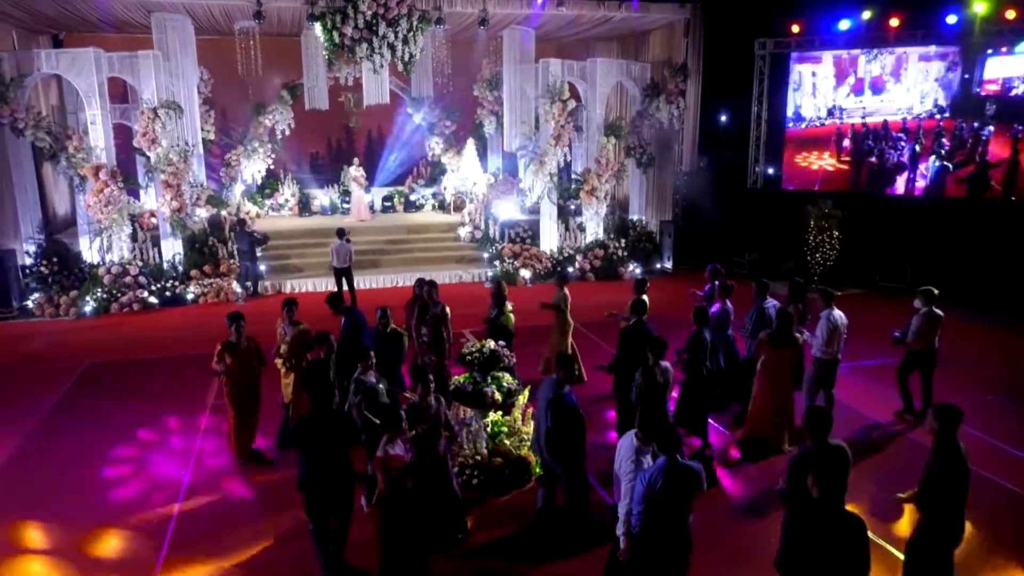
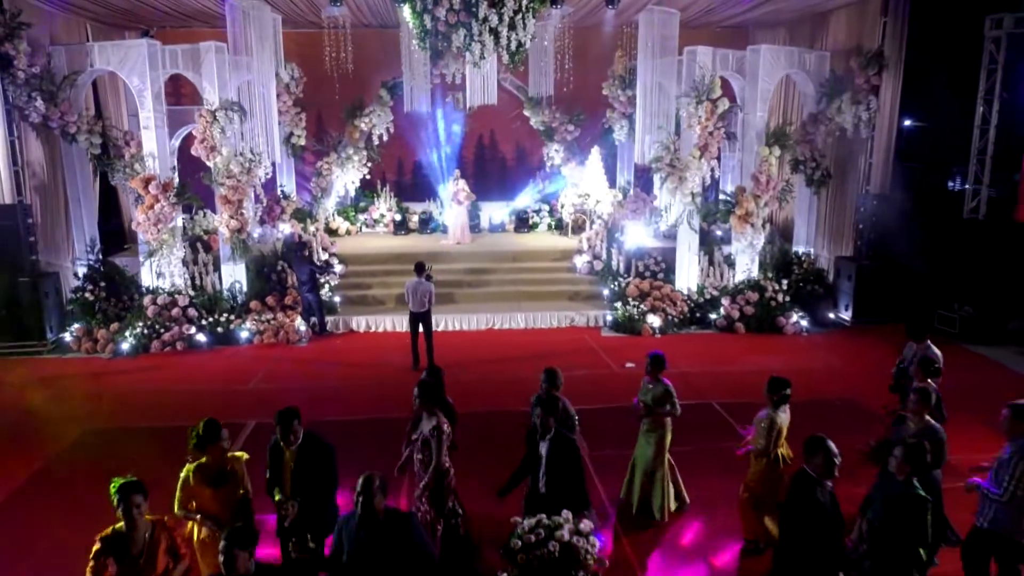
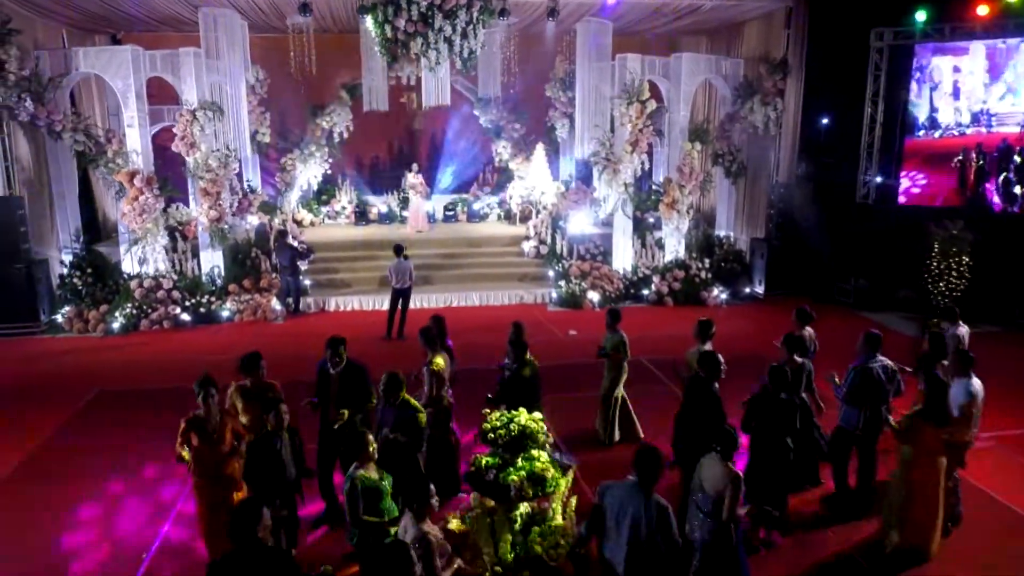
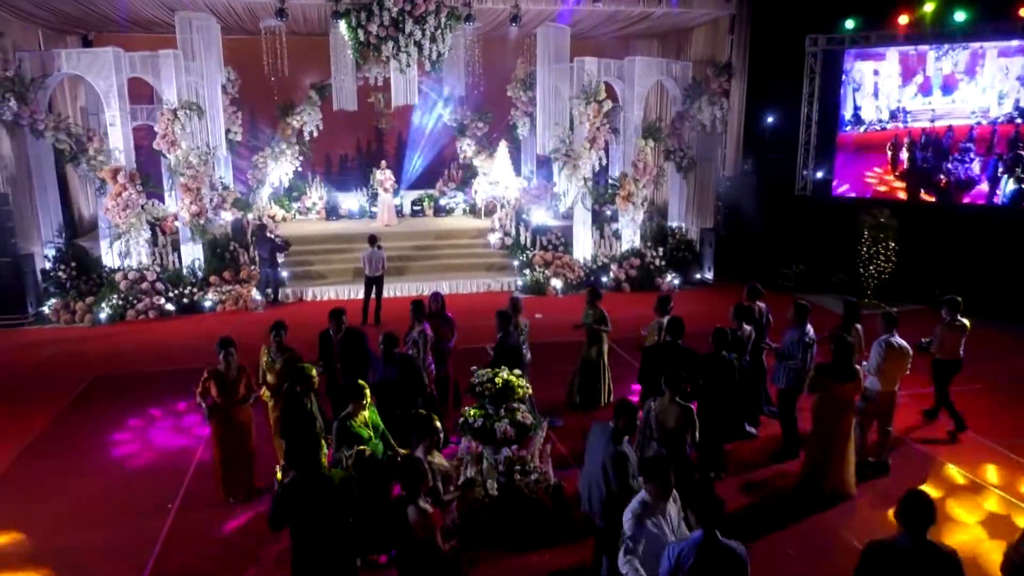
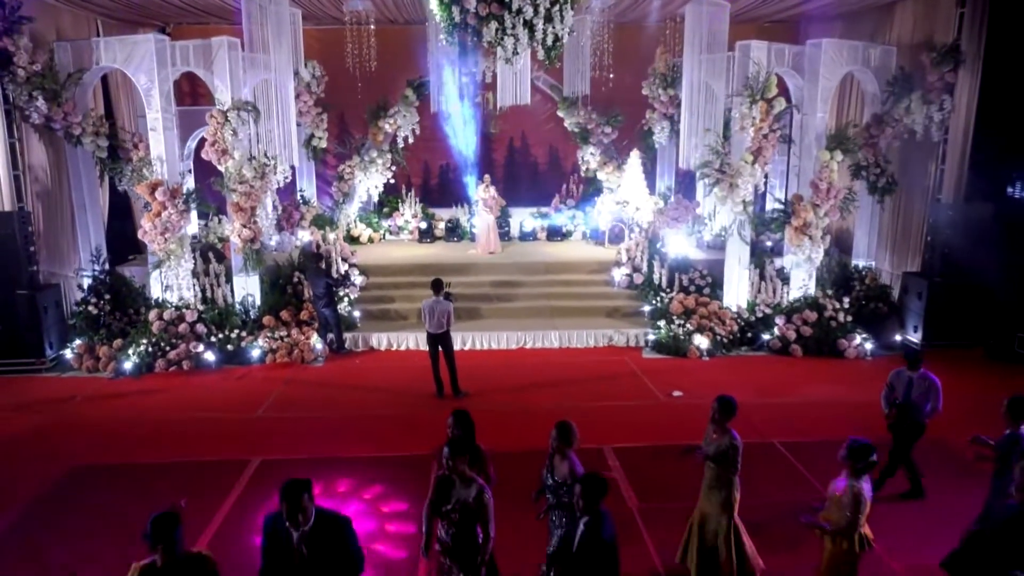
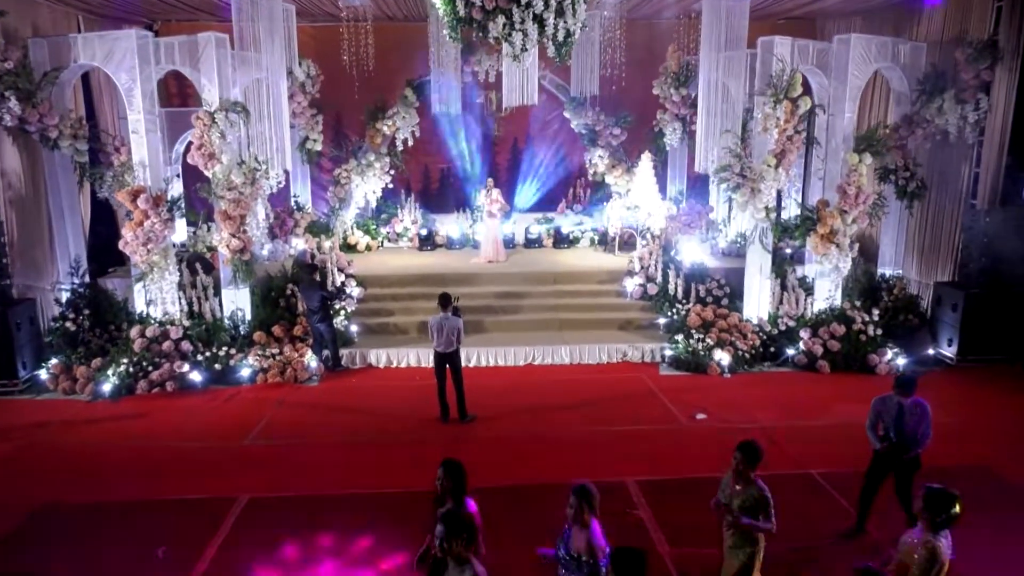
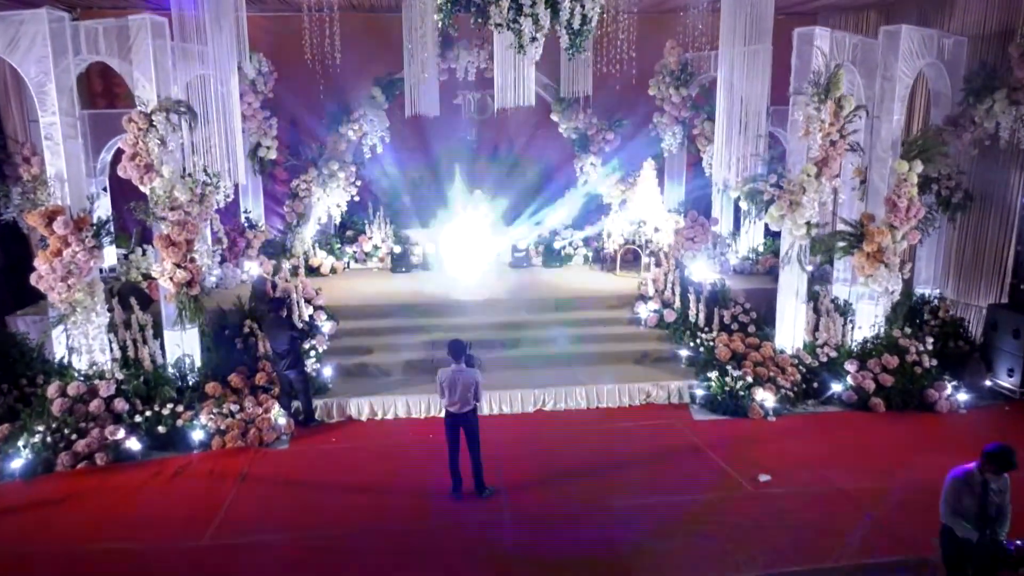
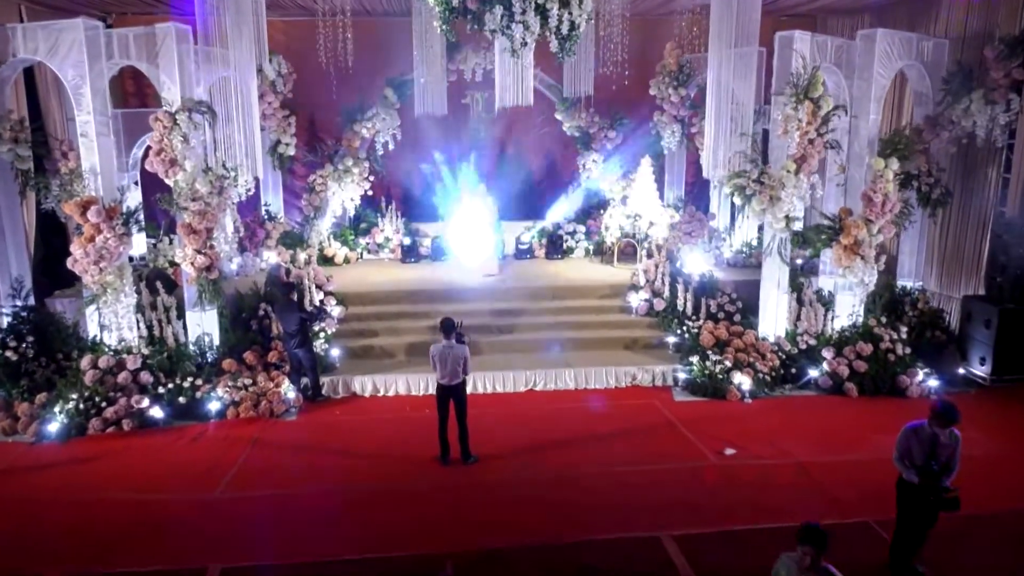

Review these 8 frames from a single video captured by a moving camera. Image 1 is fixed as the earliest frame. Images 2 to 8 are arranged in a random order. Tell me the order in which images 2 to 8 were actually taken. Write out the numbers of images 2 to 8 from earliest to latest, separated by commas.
4, 3, 2, 5, 6, 8, 7
